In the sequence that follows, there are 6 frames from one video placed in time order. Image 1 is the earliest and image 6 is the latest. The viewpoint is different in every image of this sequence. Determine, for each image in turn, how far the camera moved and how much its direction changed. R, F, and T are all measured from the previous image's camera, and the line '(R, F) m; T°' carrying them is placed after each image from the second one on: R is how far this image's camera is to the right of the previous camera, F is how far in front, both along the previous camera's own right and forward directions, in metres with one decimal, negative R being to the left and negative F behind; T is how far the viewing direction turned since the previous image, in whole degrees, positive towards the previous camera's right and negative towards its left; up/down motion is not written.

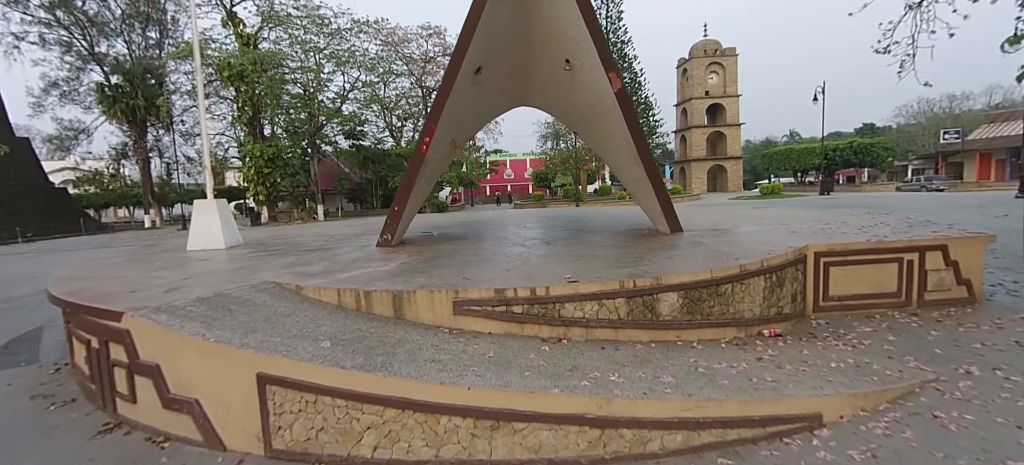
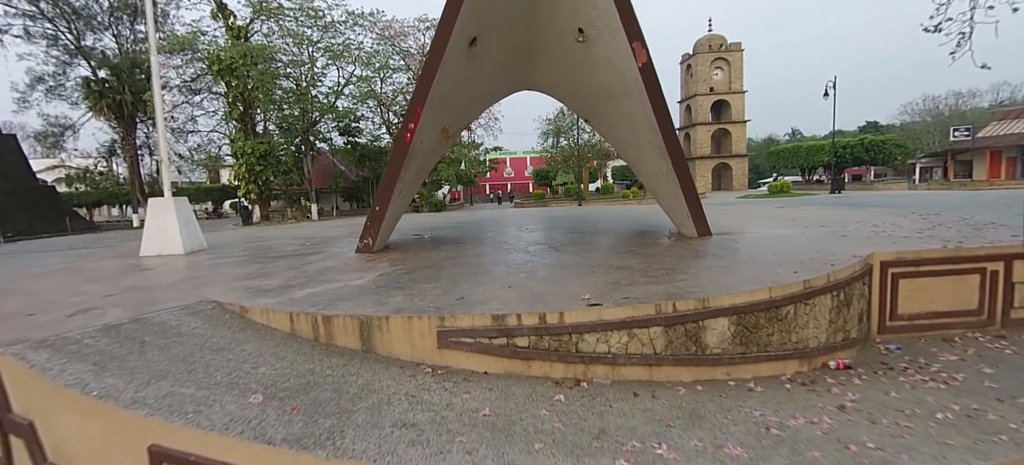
(0.0, +0.9) m; 0°
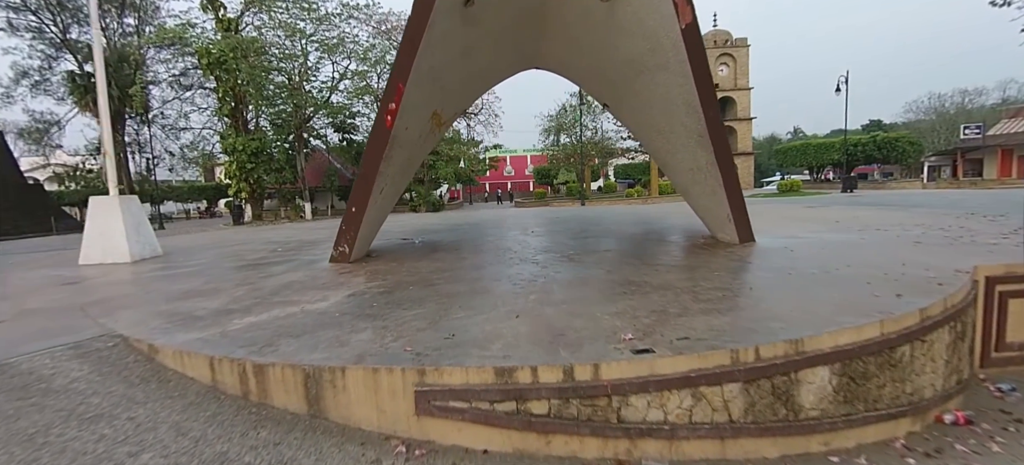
(-0.1, +0.9) m; 0°
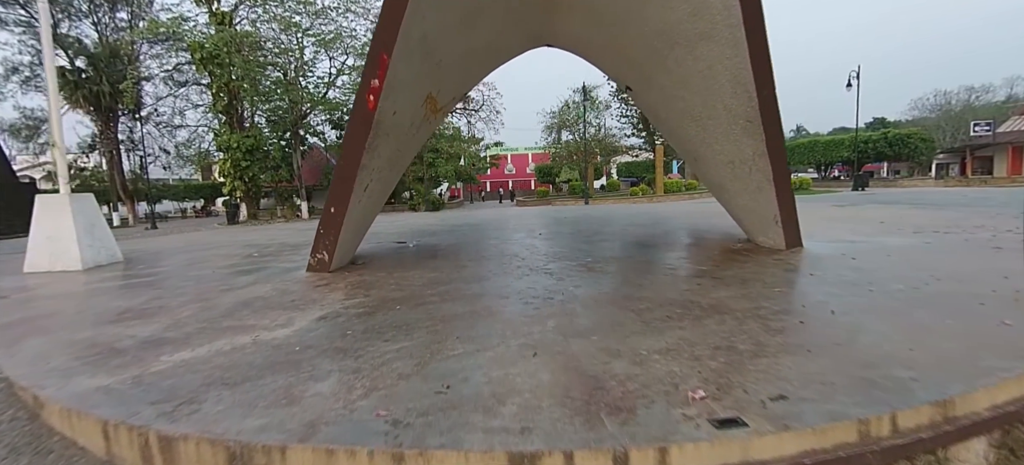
(-0.1, +0.6) m; 0°
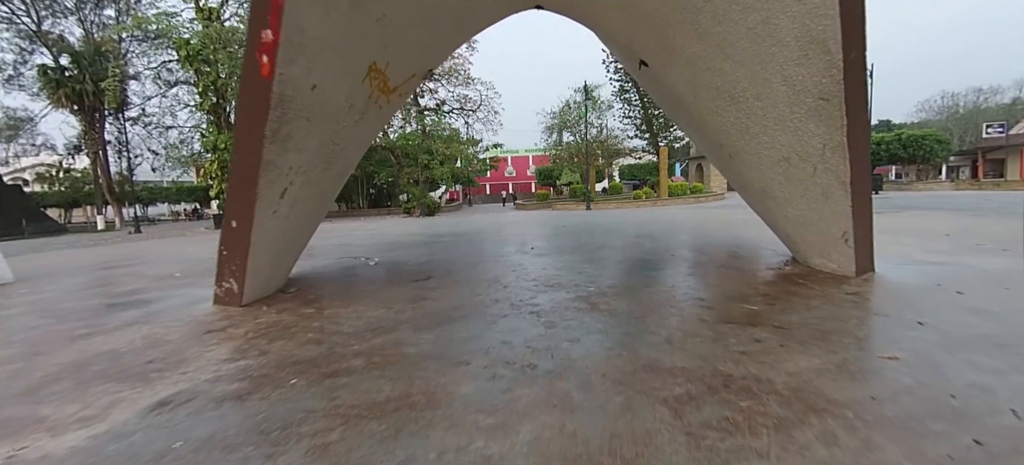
(+0.2, +0.9) m; 0°
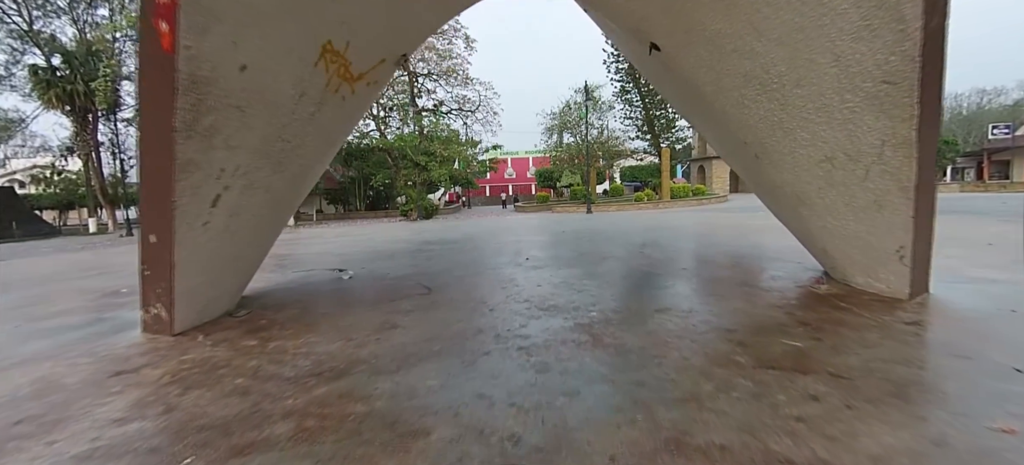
(+0.1, +0.5) m; 0°
